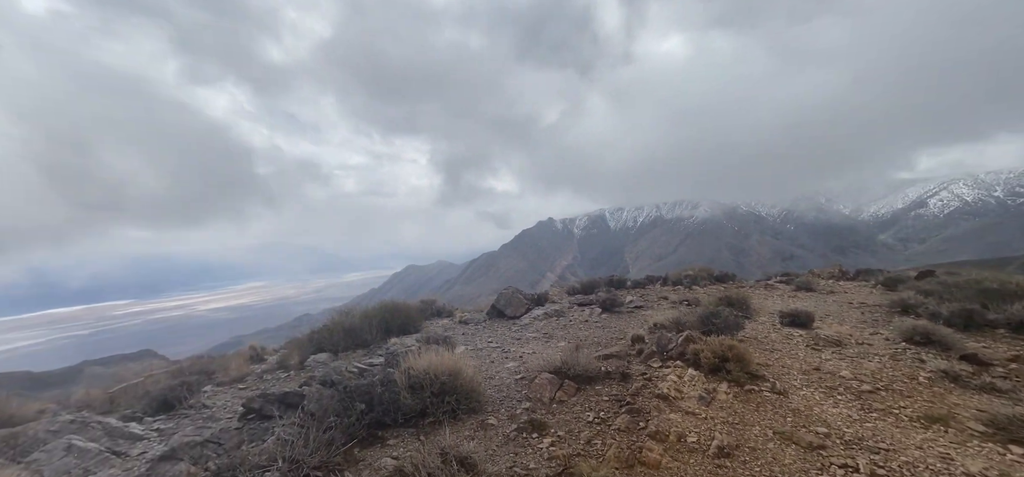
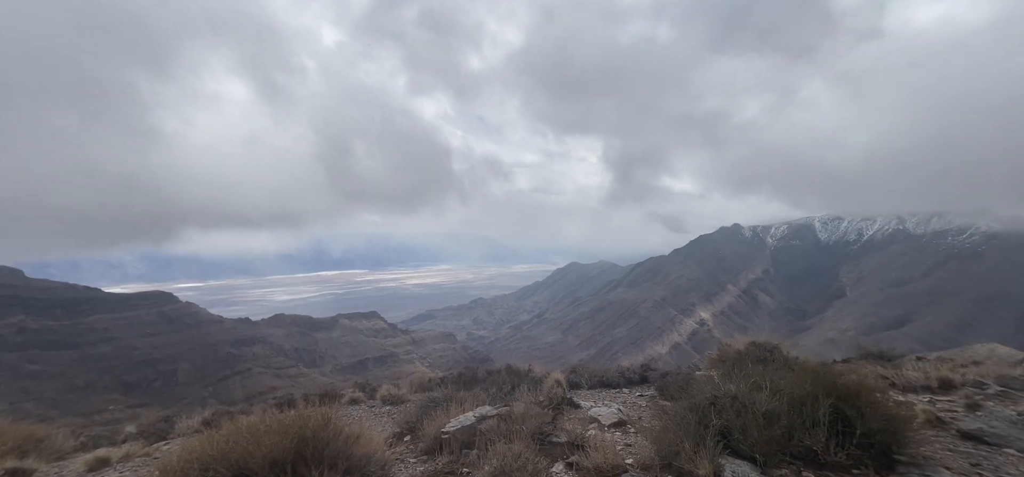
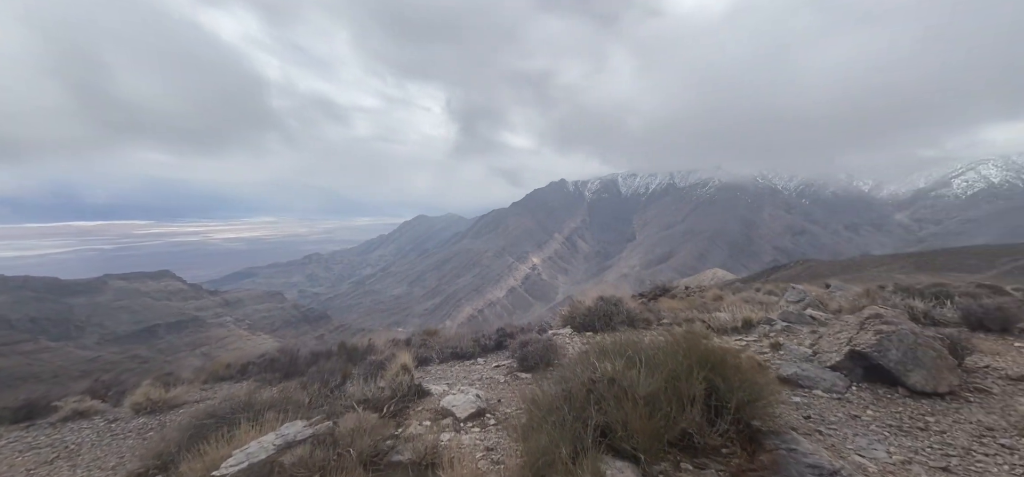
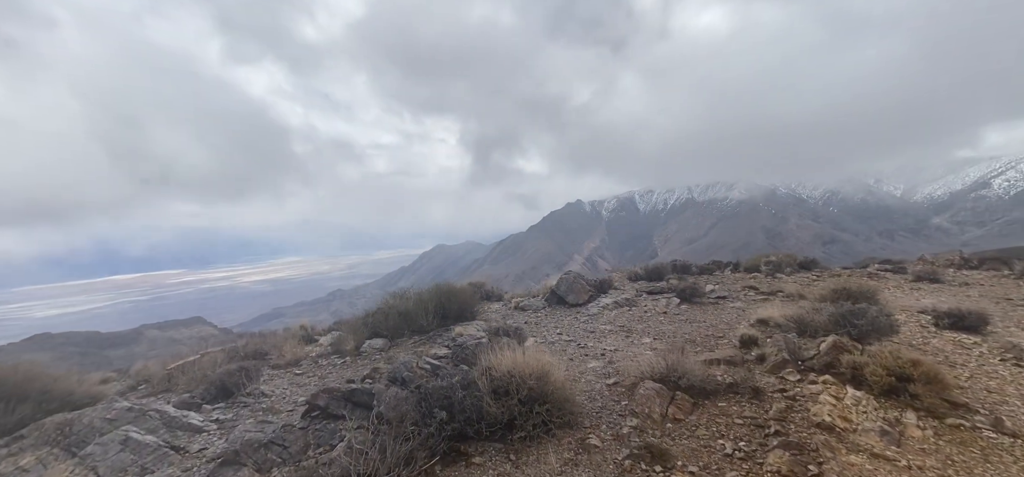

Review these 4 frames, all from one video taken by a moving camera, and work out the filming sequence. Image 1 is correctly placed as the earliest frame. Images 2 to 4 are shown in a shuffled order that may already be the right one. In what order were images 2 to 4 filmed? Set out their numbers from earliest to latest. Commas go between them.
4, 2, 3
